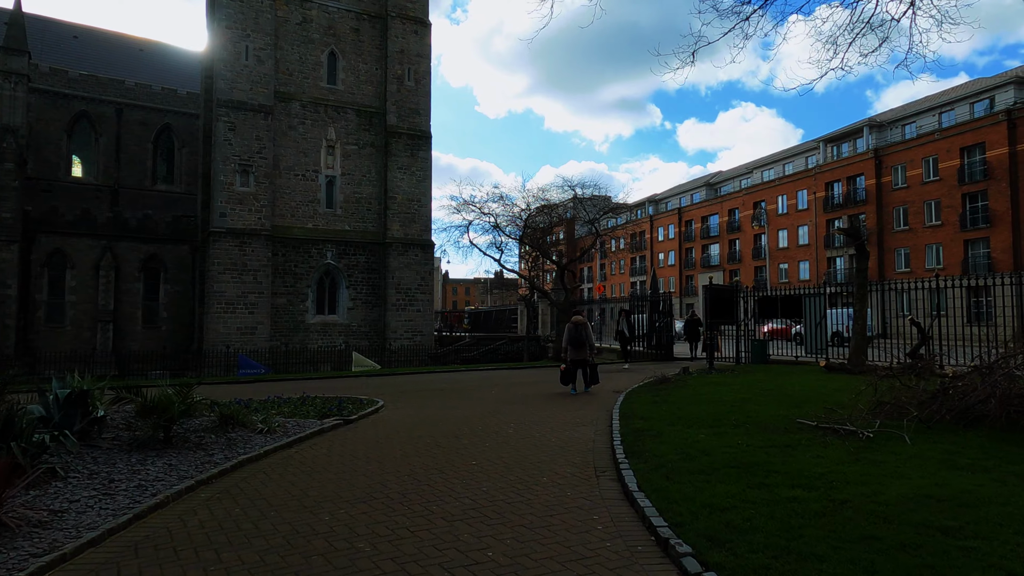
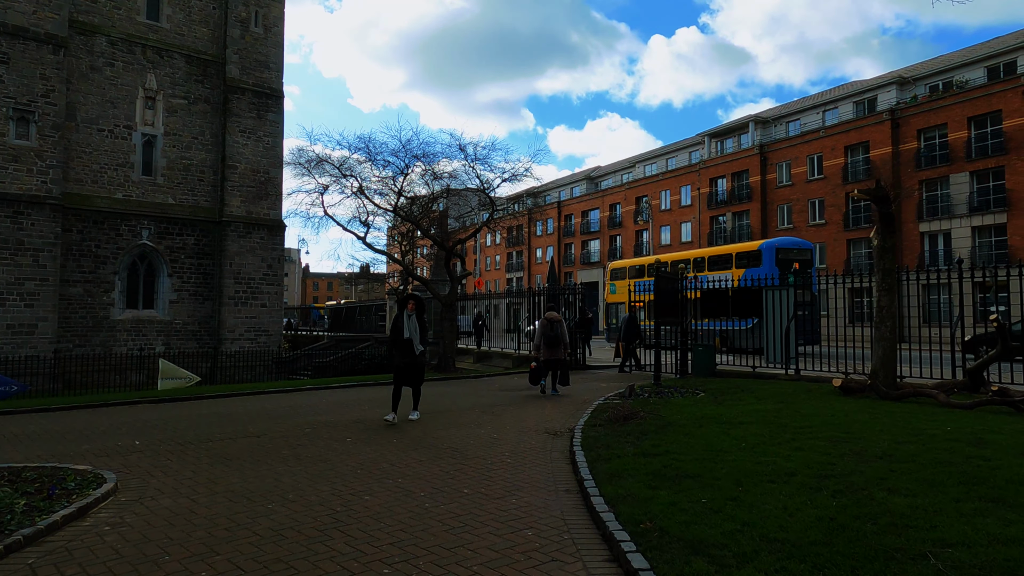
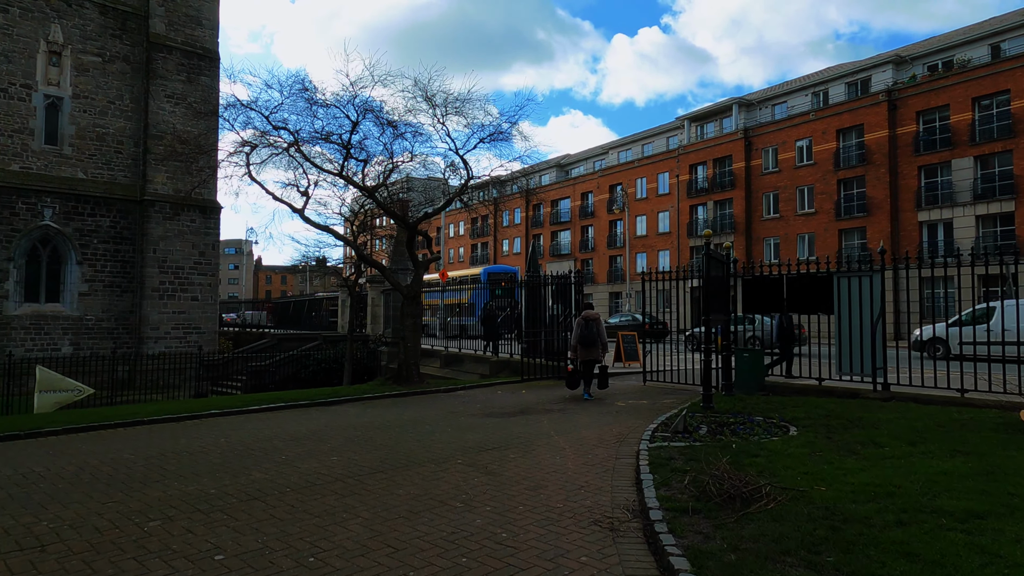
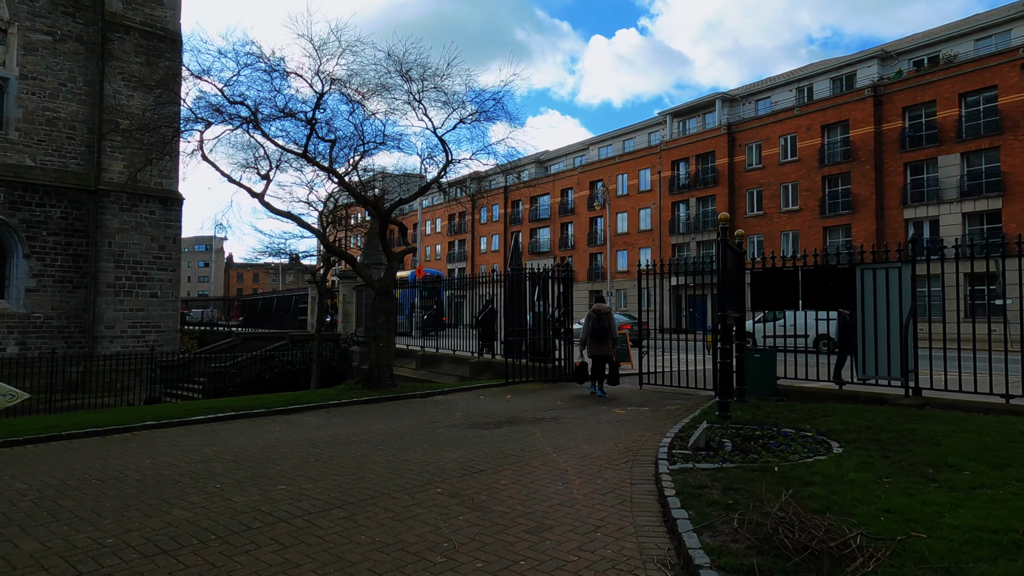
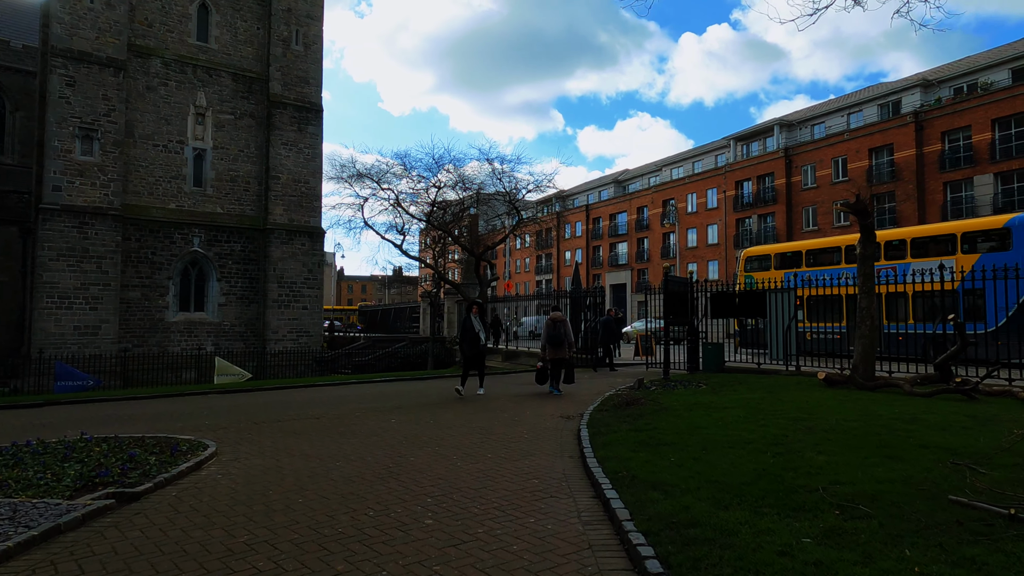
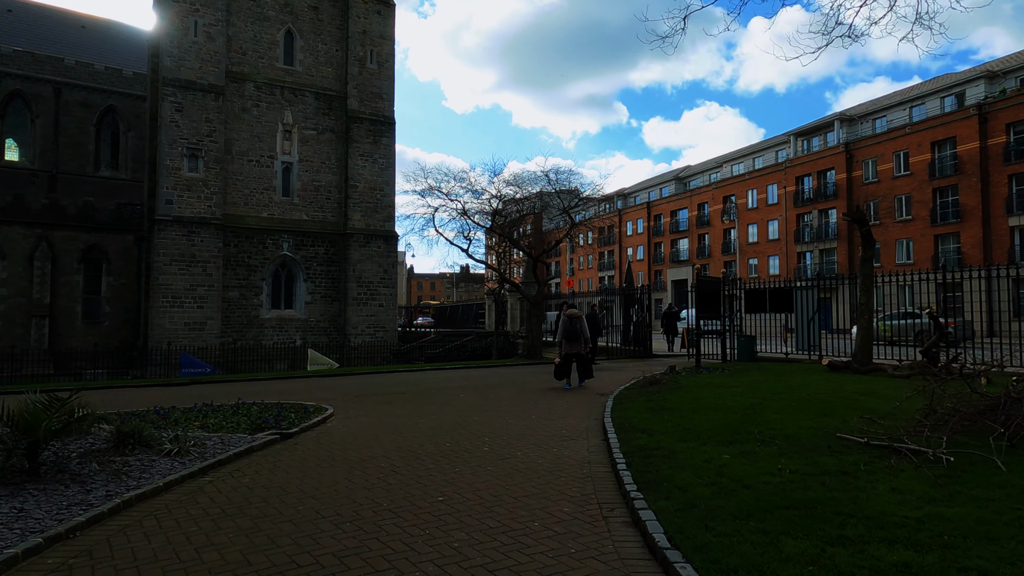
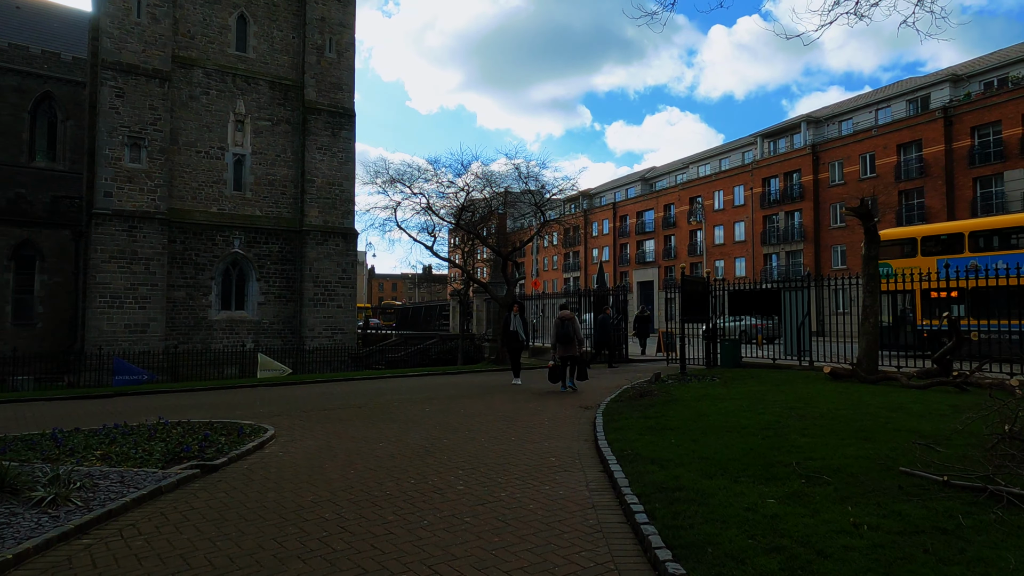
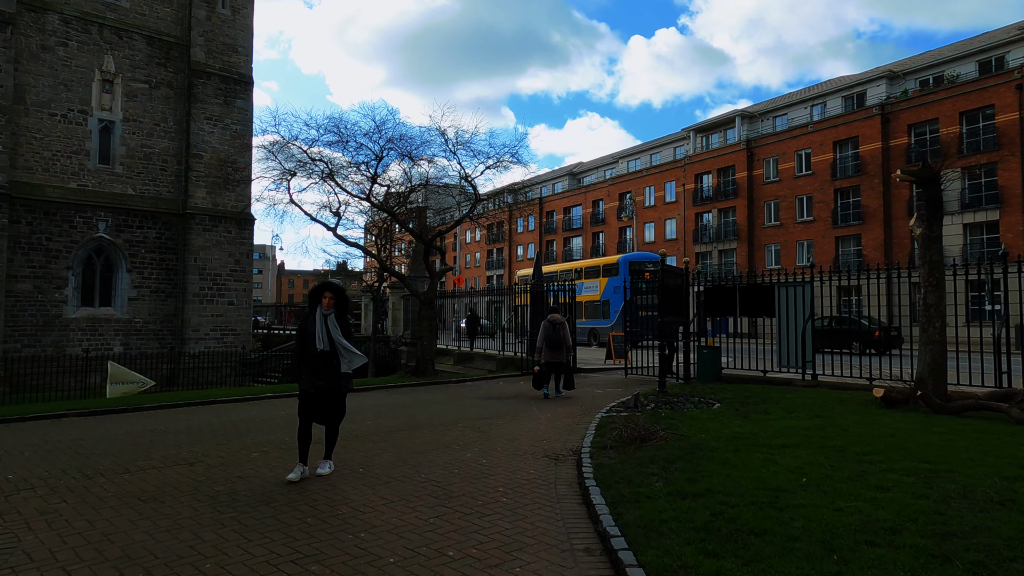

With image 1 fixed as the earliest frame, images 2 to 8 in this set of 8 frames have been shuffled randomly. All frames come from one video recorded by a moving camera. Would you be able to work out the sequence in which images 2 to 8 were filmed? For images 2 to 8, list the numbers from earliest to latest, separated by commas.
6, 7, 5, 2, 8, 3, 4
